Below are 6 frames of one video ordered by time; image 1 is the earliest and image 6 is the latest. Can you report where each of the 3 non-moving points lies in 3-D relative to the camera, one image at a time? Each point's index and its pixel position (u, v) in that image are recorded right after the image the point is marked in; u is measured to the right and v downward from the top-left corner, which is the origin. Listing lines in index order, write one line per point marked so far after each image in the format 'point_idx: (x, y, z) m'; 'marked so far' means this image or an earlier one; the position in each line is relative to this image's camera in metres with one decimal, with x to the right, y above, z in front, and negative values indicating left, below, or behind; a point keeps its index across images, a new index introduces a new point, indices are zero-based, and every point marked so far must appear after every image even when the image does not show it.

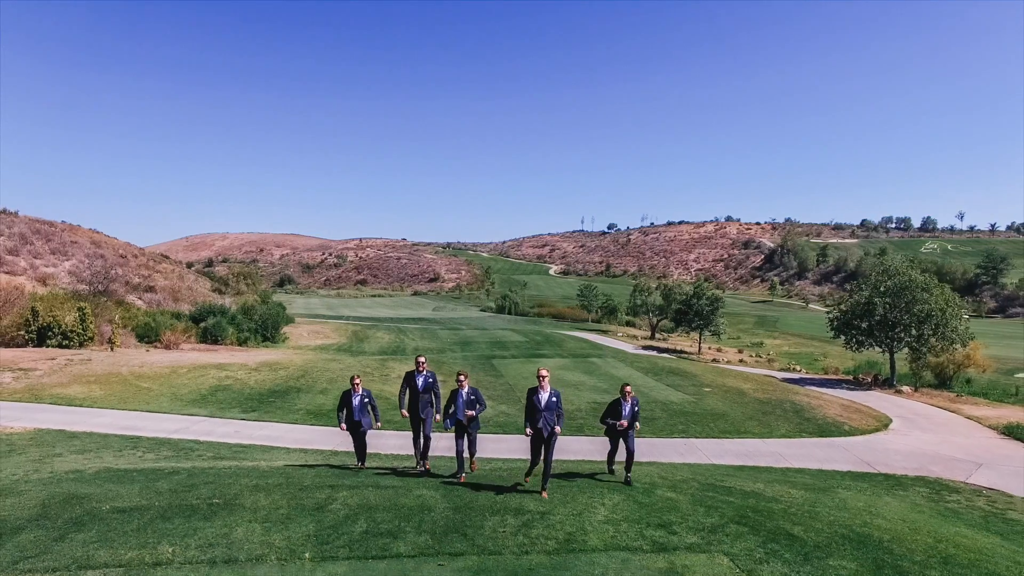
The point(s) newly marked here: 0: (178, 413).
0: (-10.0, -3.7, +17.6) m
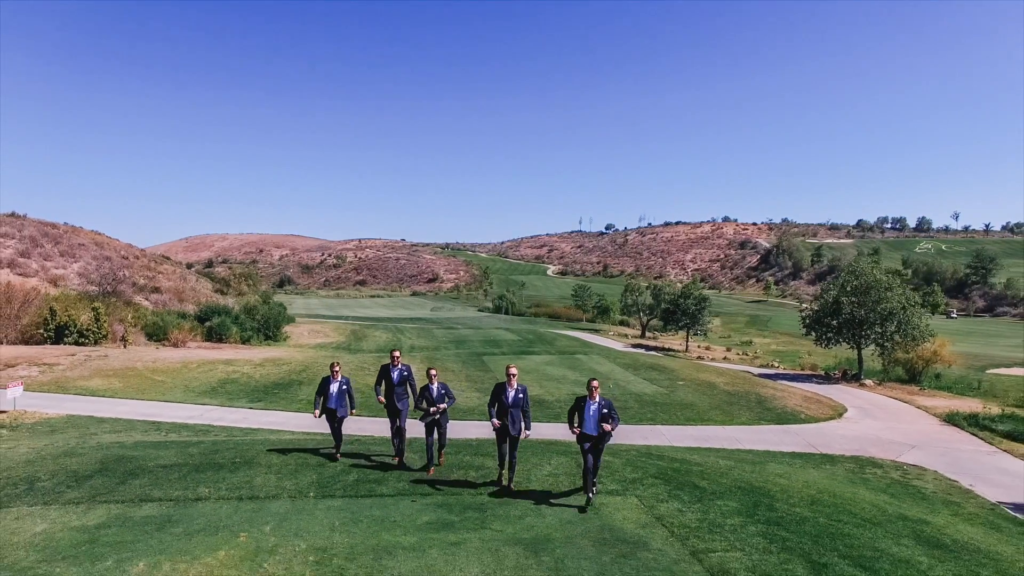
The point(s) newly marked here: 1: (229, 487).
0: (-10.6, -3.8, +19.4) m
1: (-3.8, -2.7, +7.9) m
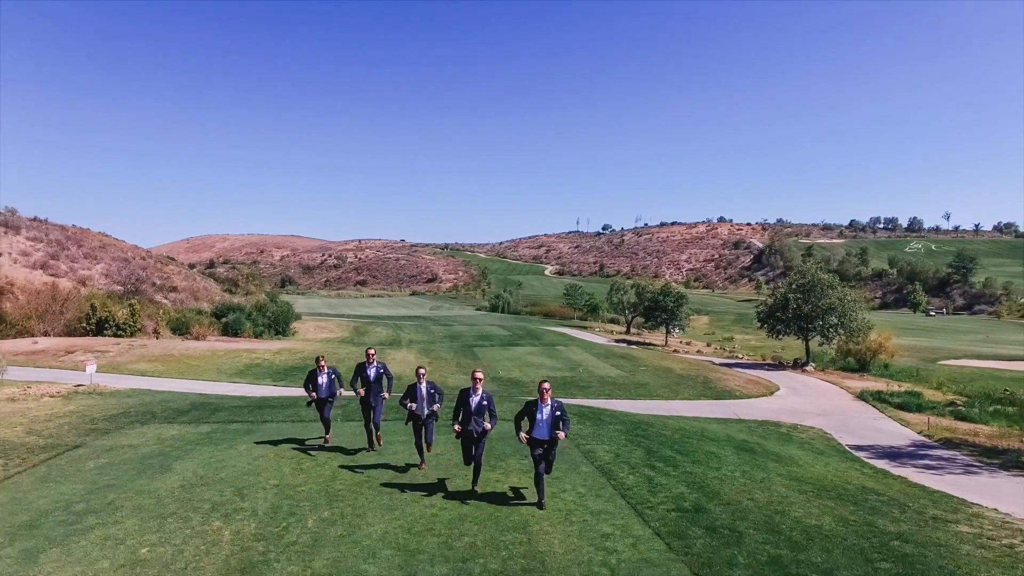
0: (-11.4, -3.7, +23.4) m
1: (-4.6, -2.6, +11.9) m
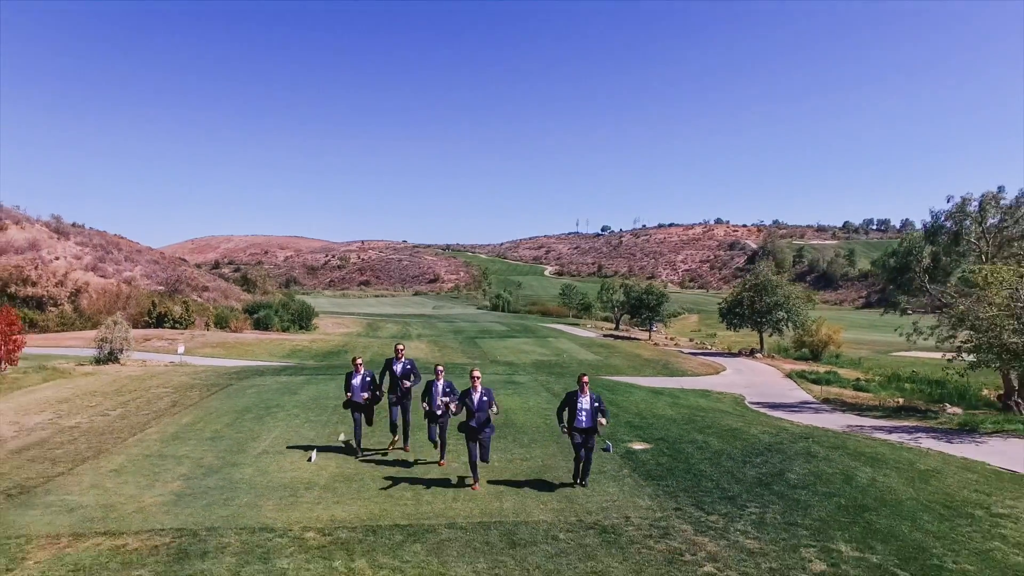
0: (-11.7, -3.7, +29.3) m
1: (-4.9, -2.6, +17.8) m
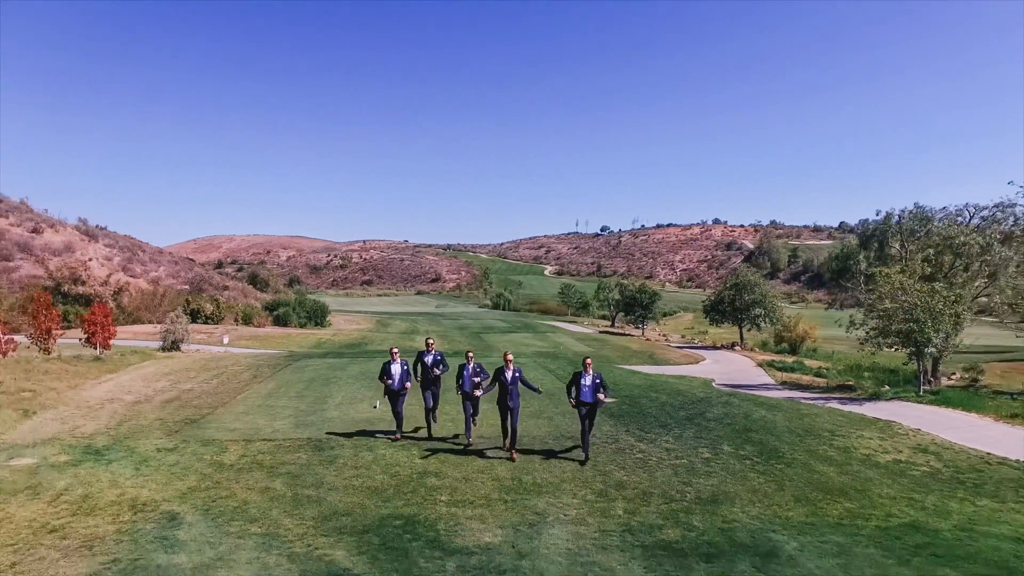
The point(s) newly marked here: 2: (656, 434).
0: (-11.6, -3.6, +33.1) m
1: (-4.8, -2.5, +21.6) m
2: (+2.7, -2.7, +10.8) m
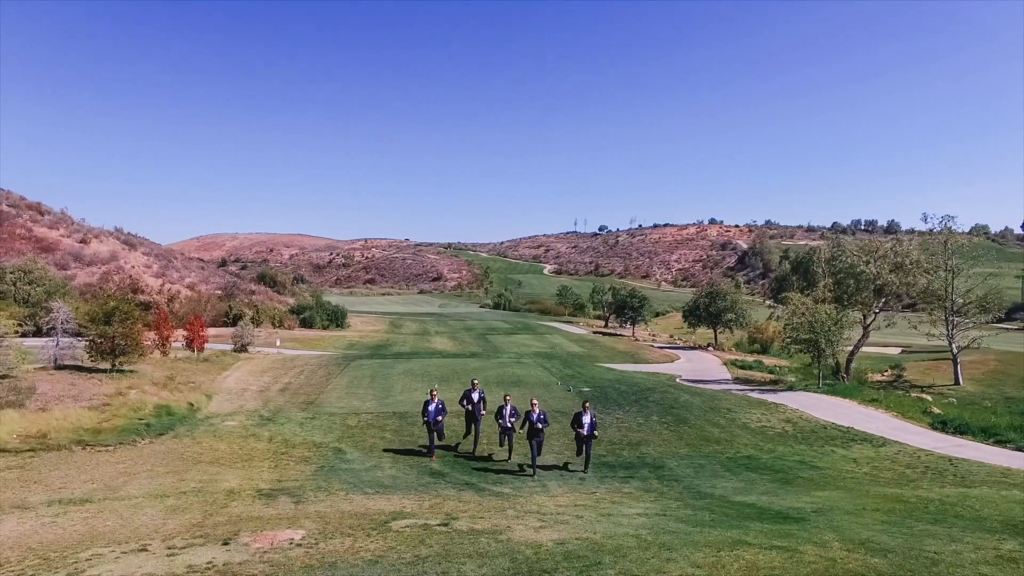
0: (-11.3, -4.3, +39.1) m
1: (-4.6, -3.3, +27.5) m
2: (+2.9, -3.5, +16.7) m
